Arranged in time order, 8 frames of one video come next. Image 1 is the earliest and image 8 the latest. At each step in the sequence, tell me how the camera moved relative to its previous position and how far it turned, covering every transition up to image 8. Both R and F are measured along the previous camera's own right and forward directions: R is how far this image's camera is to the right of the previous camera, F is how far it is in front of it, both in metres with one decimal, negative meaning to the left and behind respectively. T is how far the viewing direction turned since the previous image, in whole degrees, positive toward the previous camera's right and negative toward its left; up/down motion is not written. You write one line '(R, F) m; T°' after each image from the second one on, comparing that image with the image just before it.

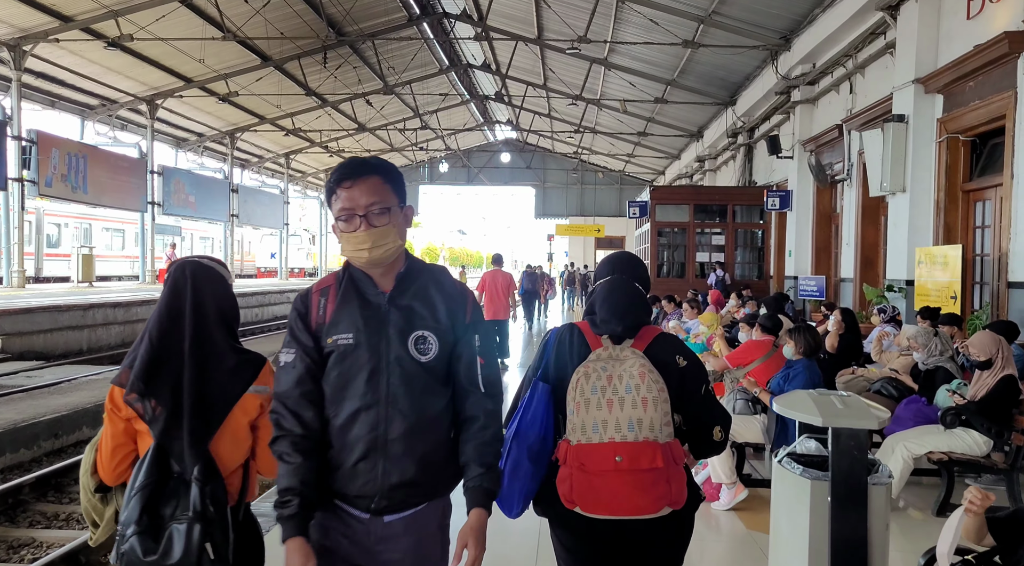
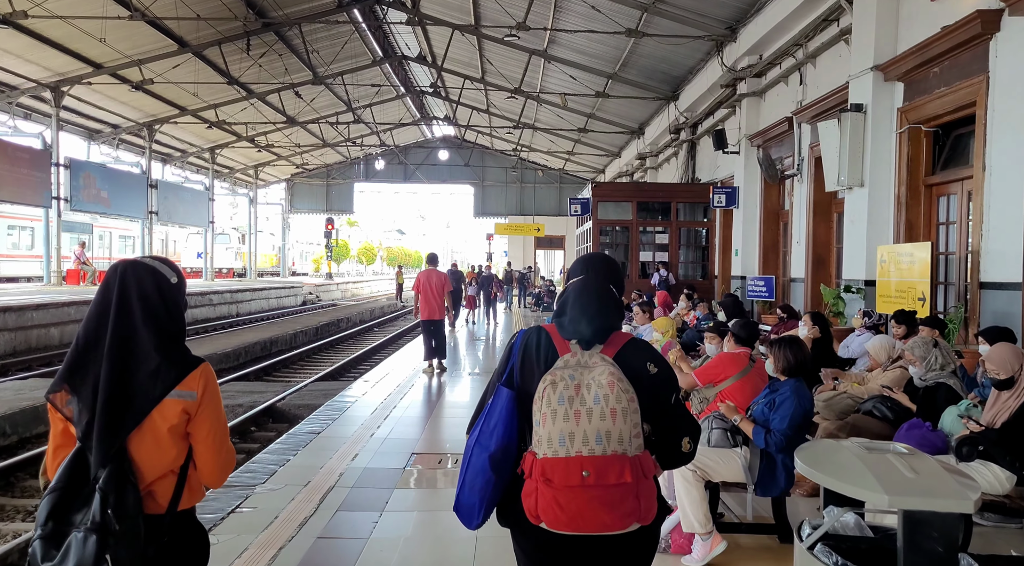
(+0.1, +0.9) m; +5°
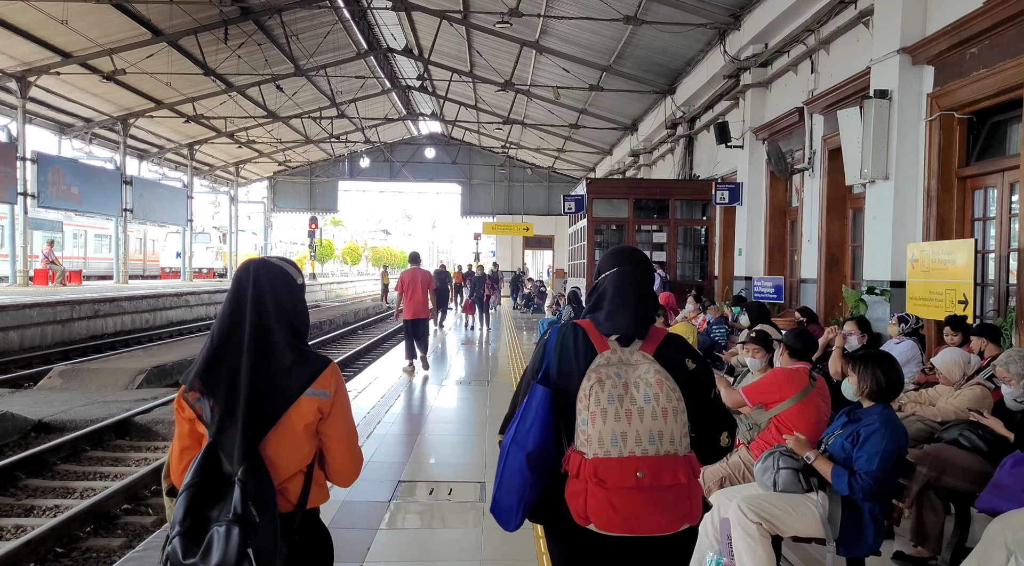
(-0.1, +0.7) m; +1°
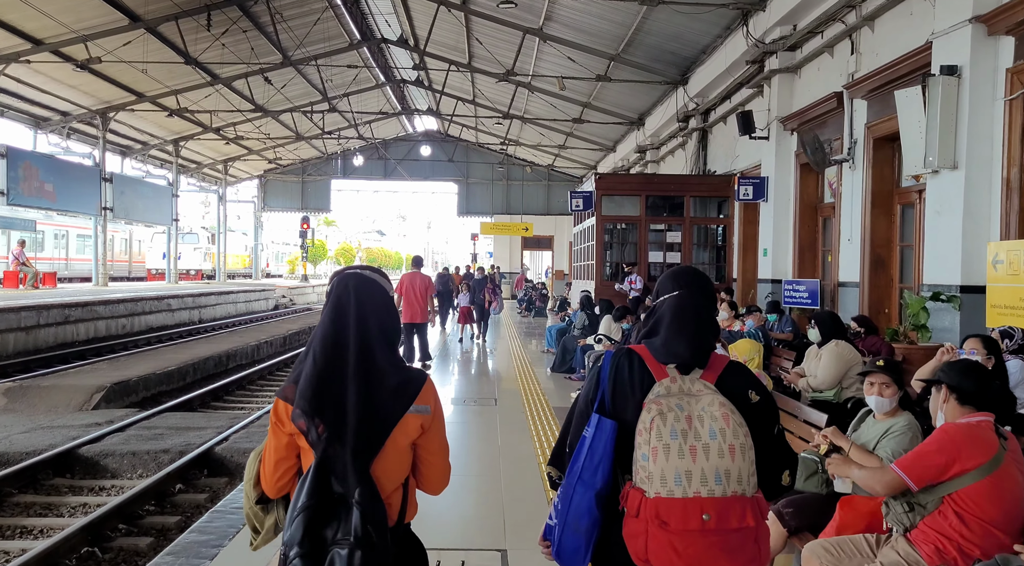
(-0.2, +1.0) m; 0°
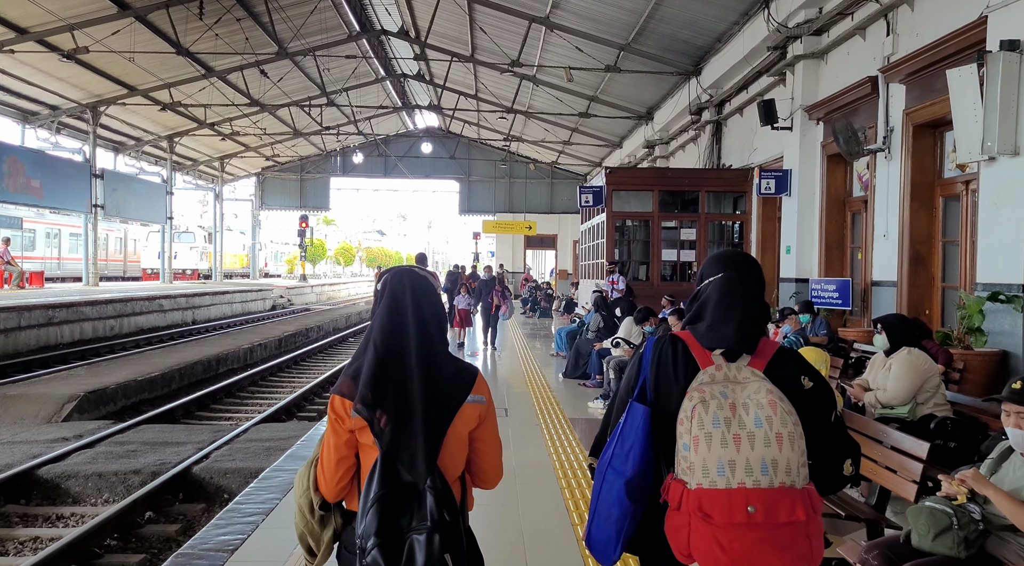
(-0.1, +0.6) m; 0°
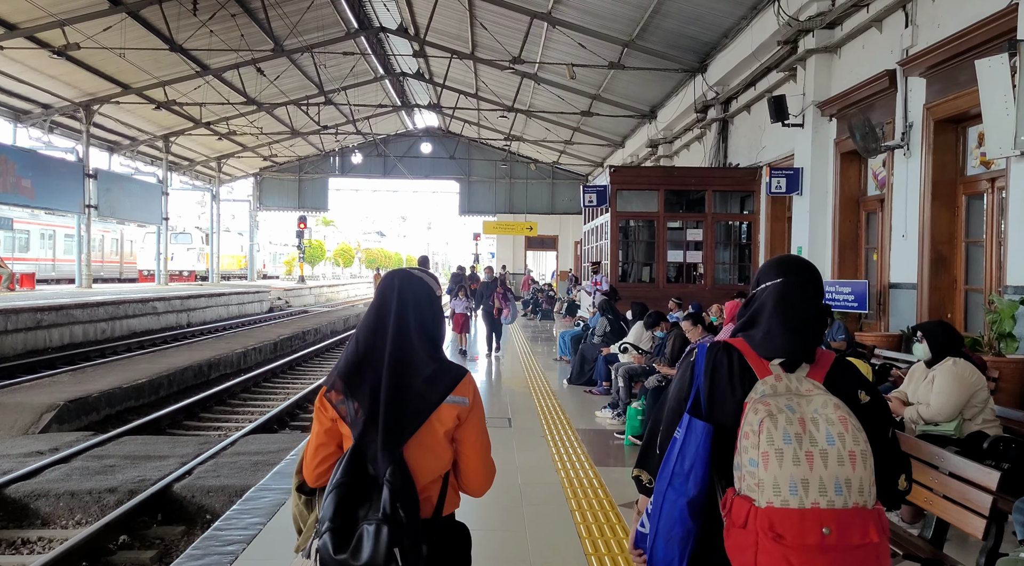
(0.0, +0.3) m; 0°
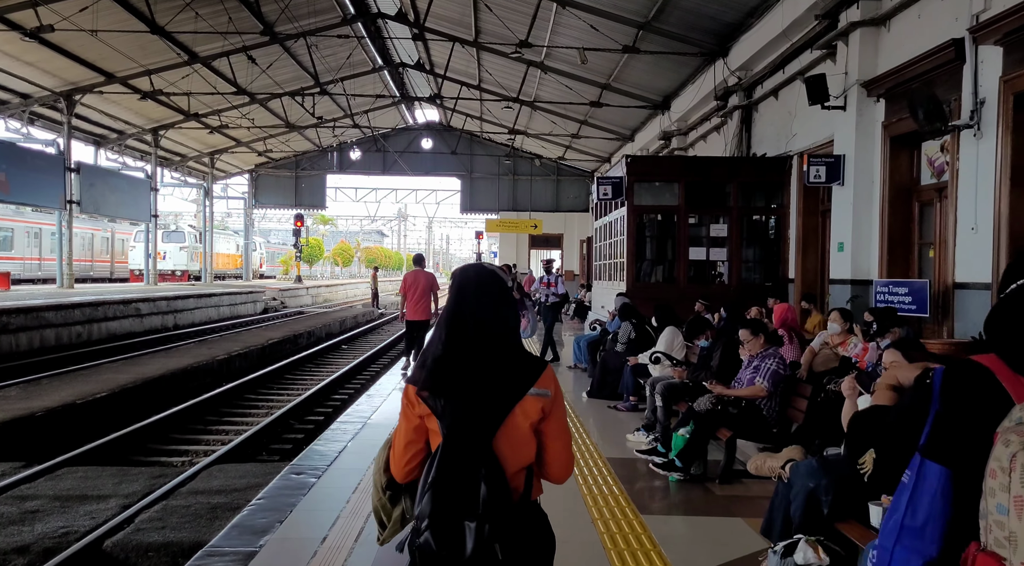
(-0.1, +1.0) m; 0°
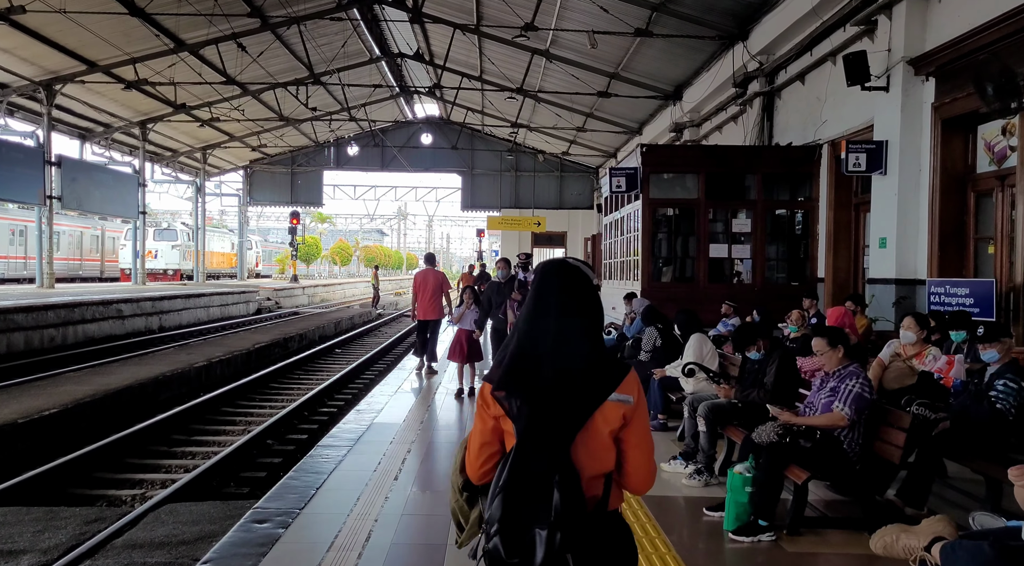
(-0.1, +0.9) m; 0°
